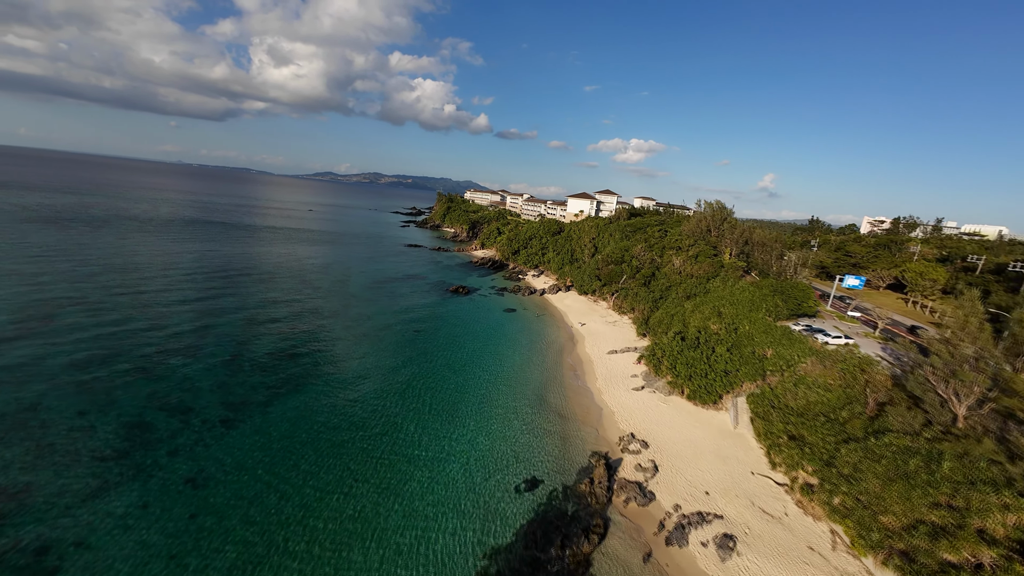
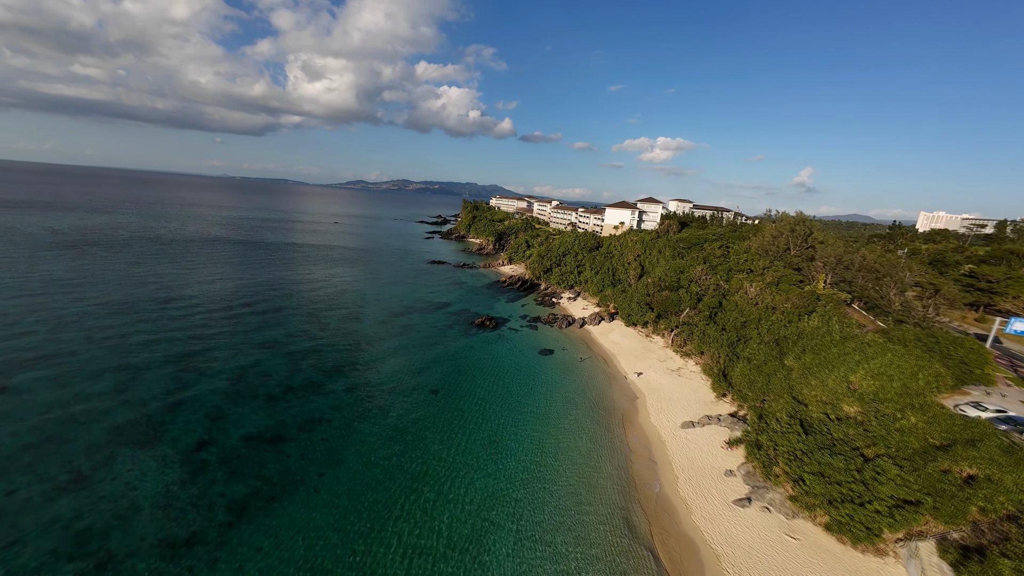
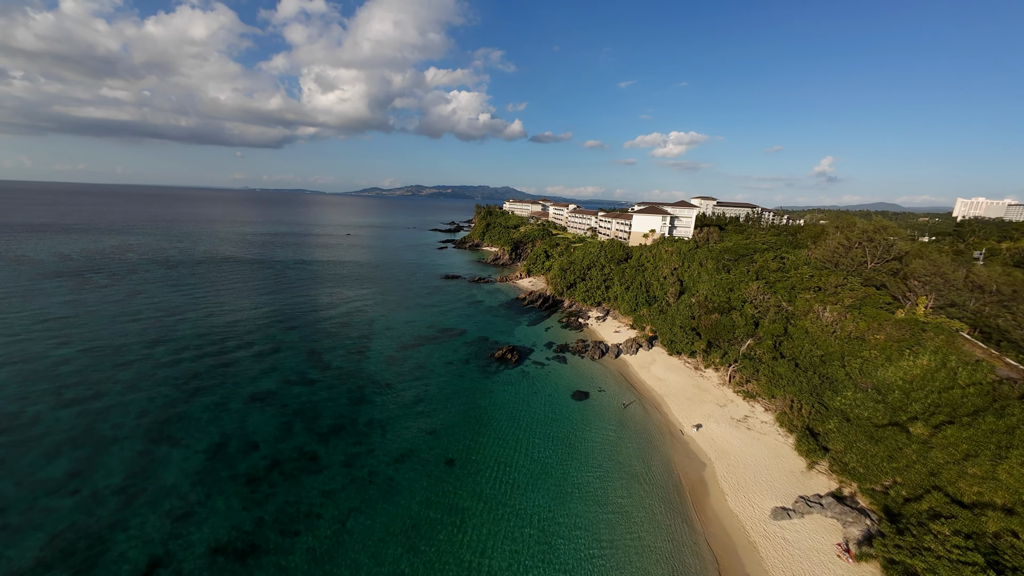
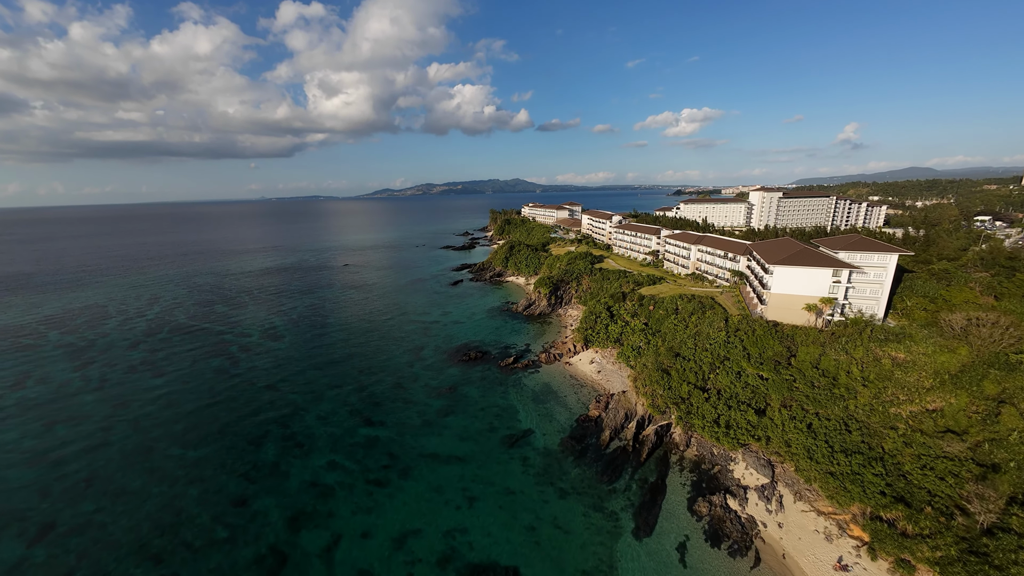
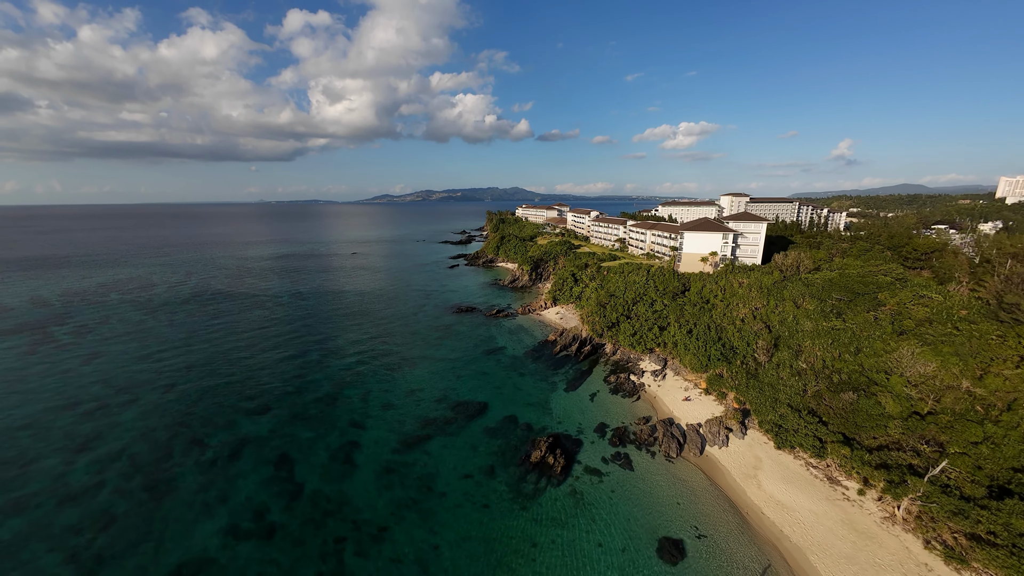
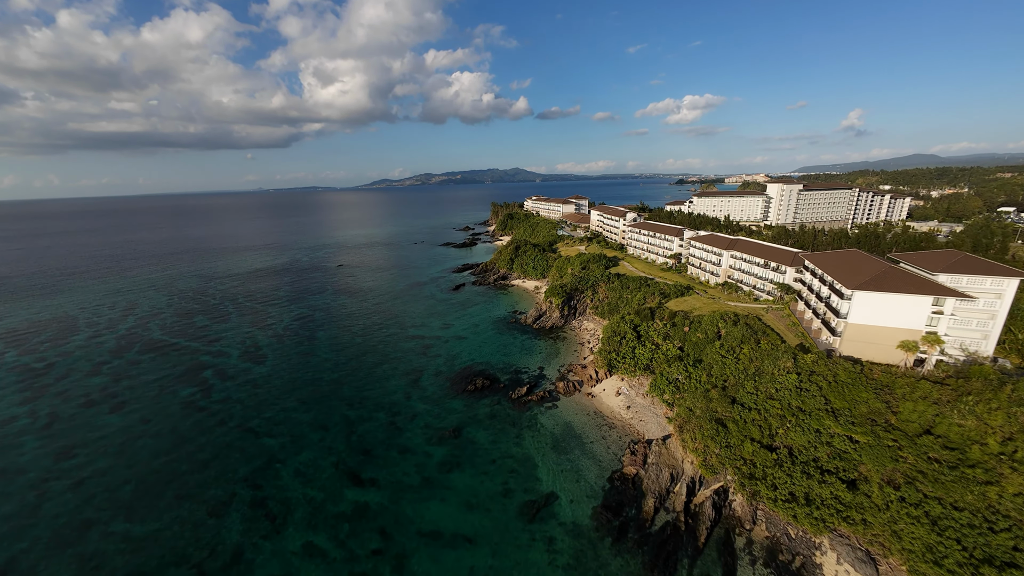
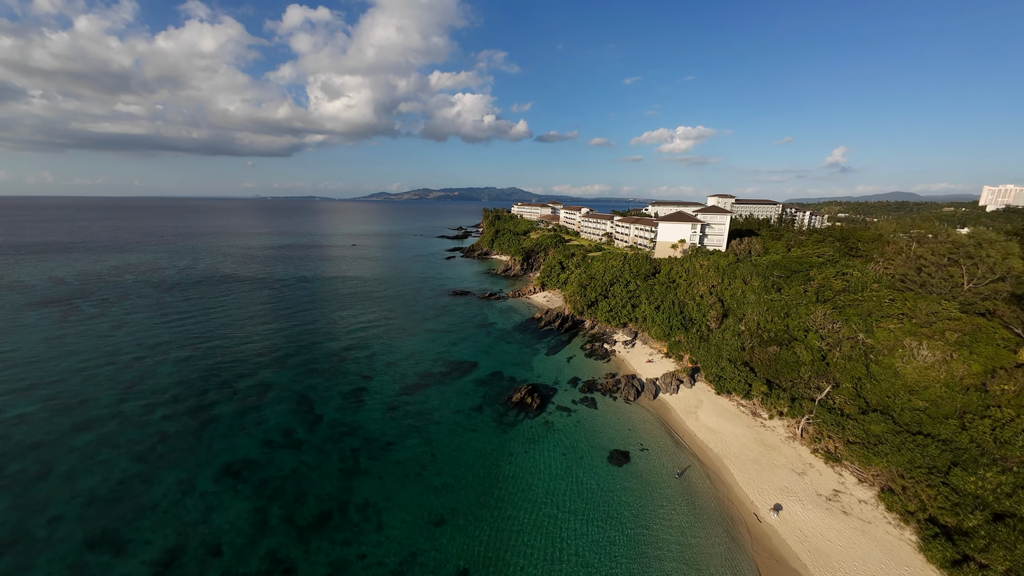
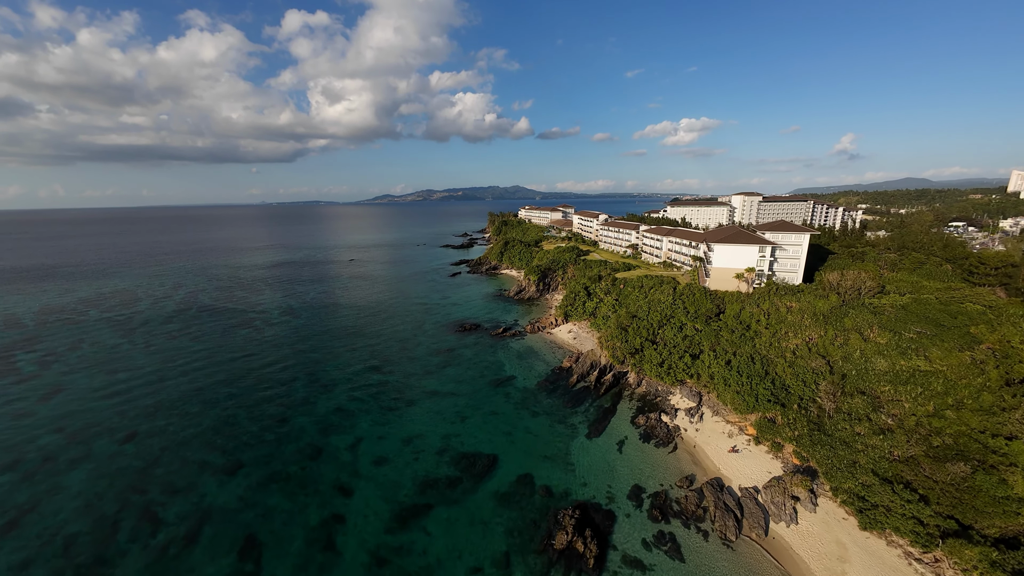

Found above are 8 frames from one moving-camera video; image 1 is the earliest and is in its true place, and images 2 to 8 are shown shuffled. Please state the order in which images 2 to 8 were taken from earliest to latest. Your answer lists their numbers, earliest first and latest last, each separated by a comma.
2, 3, 7, 5, 8, 4, 6
